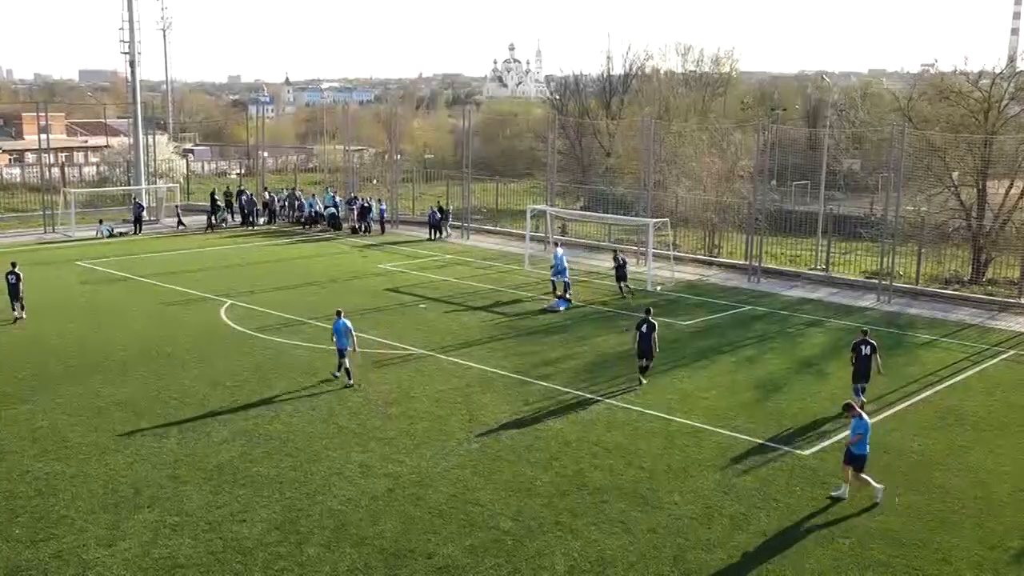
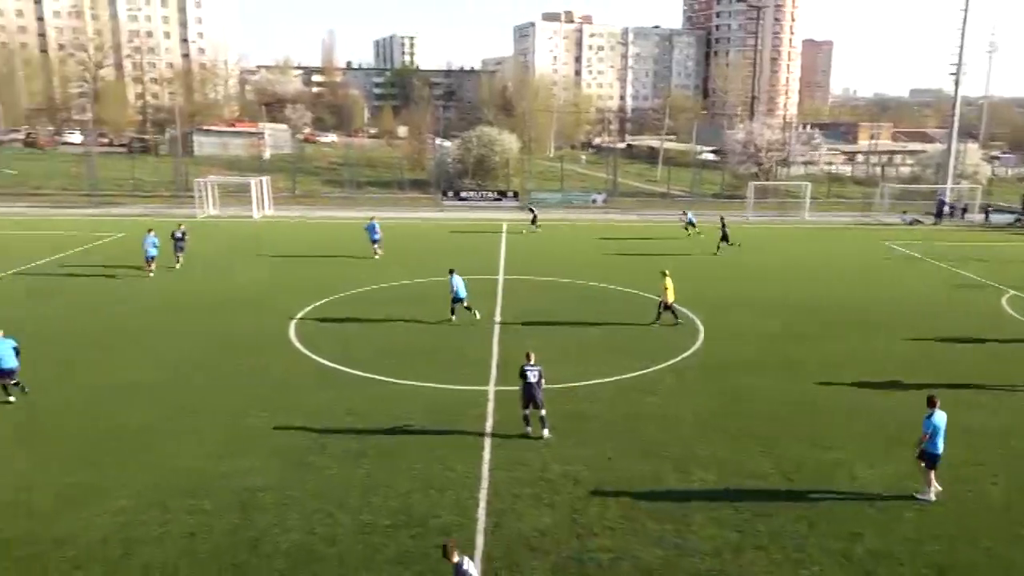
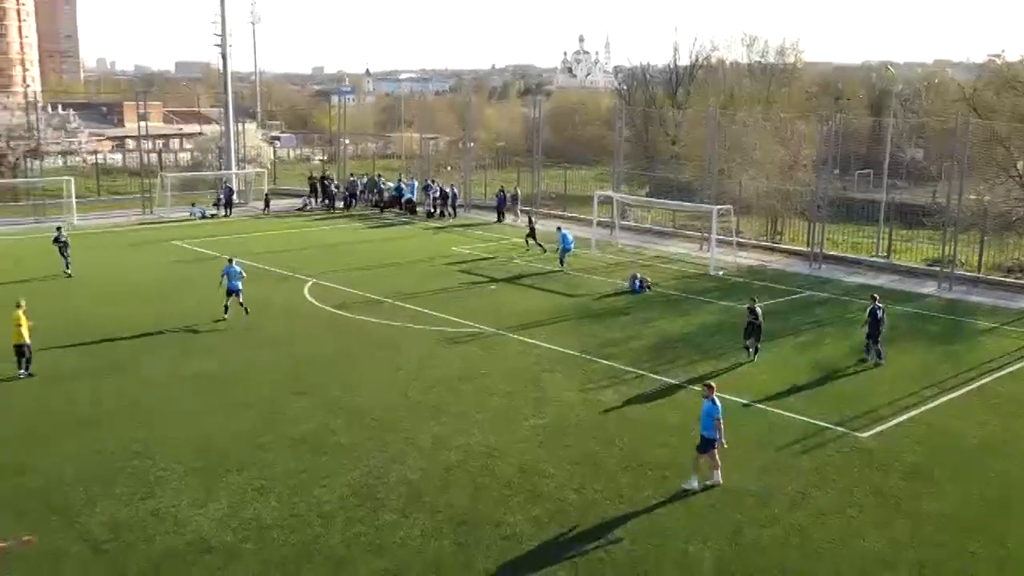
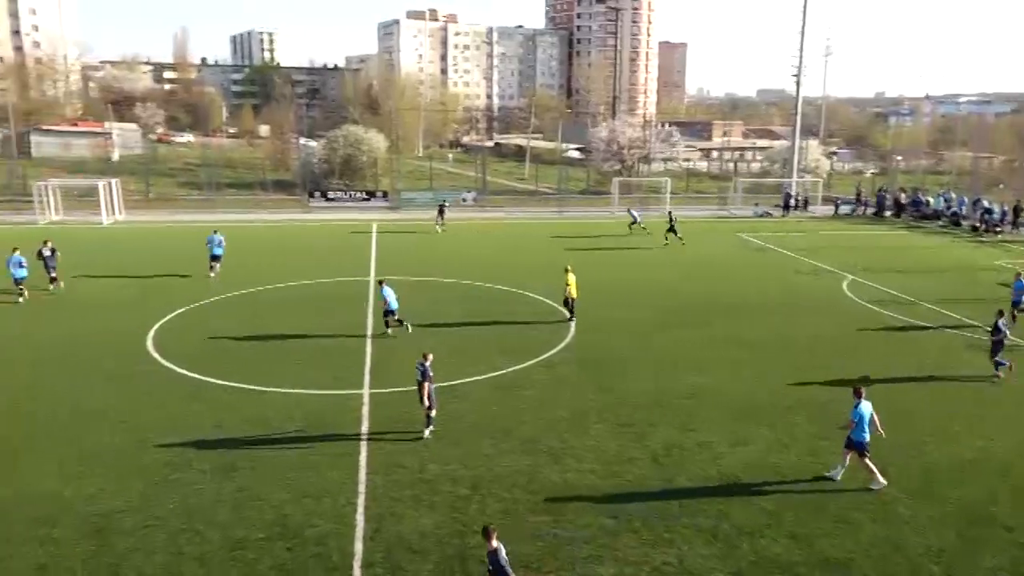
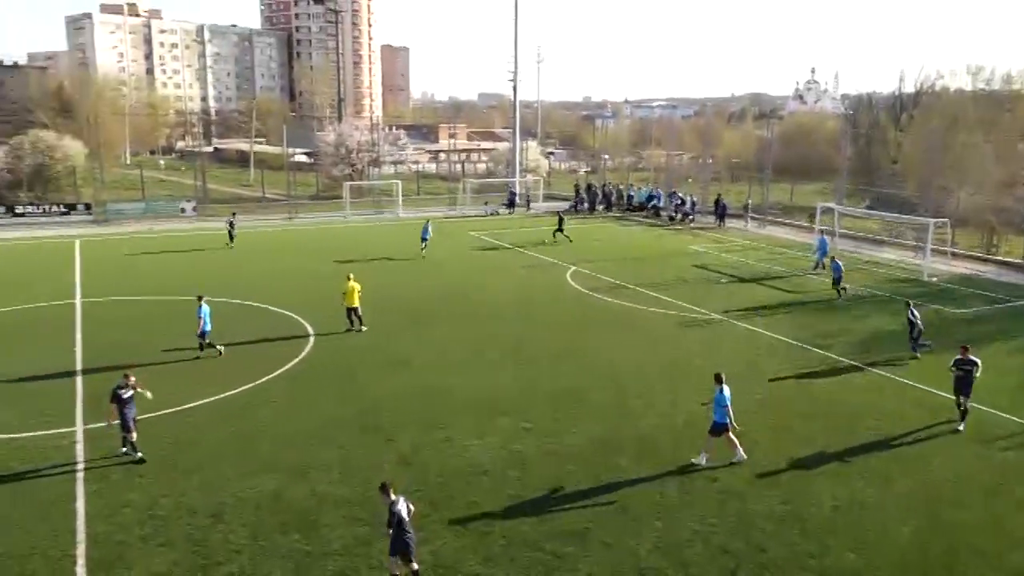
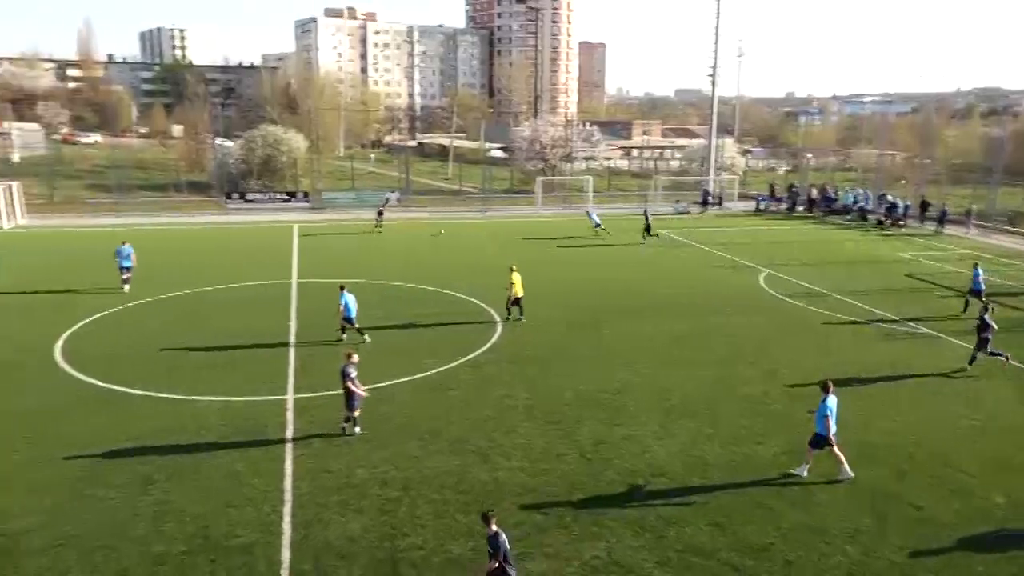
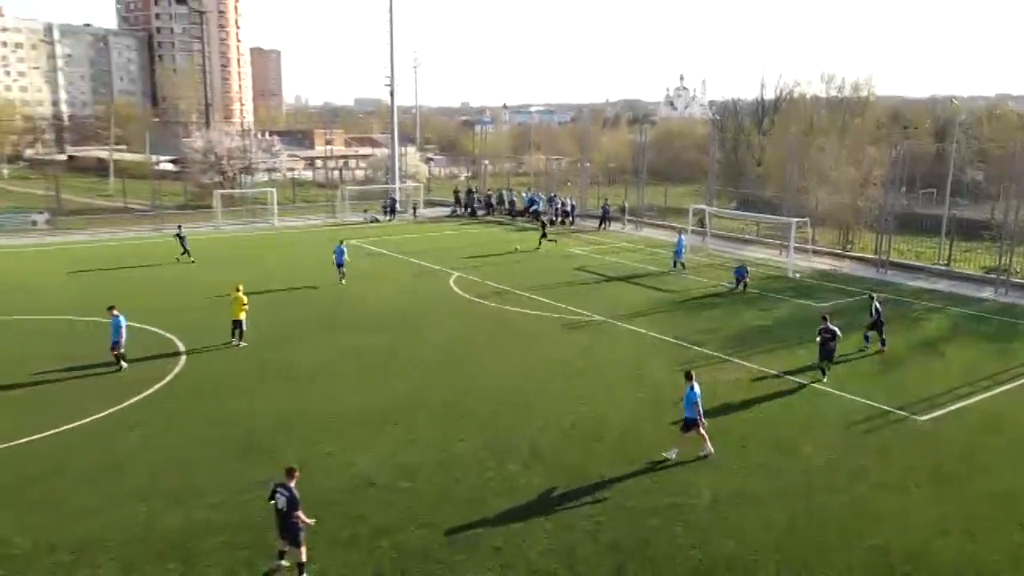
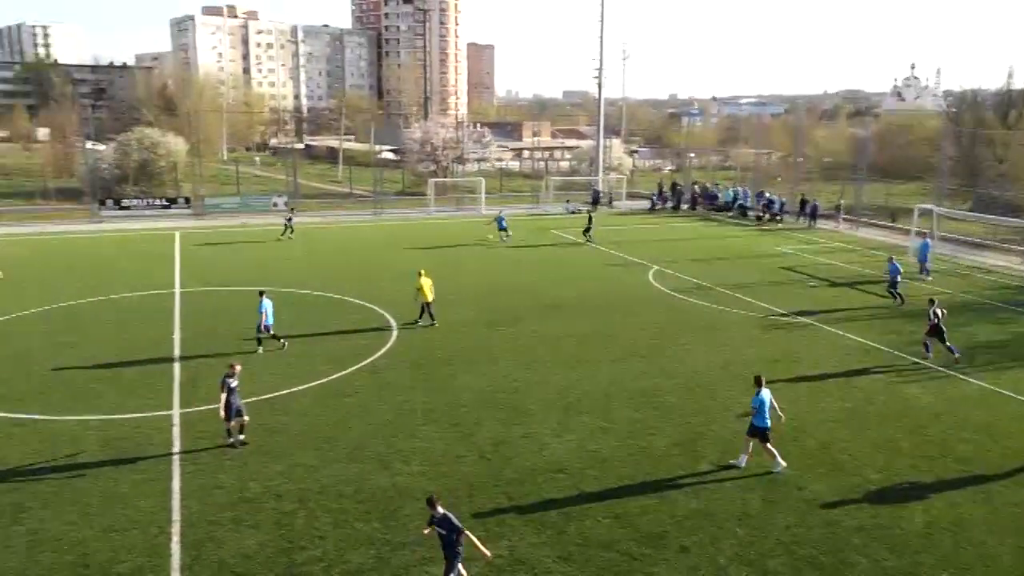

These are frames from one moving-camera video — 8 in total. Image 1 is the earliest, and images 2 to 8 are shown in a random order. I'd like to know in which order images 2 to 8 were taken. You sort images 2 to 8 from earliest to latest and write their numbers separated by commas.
3, 7, 5, 8, 6, 4, 2
